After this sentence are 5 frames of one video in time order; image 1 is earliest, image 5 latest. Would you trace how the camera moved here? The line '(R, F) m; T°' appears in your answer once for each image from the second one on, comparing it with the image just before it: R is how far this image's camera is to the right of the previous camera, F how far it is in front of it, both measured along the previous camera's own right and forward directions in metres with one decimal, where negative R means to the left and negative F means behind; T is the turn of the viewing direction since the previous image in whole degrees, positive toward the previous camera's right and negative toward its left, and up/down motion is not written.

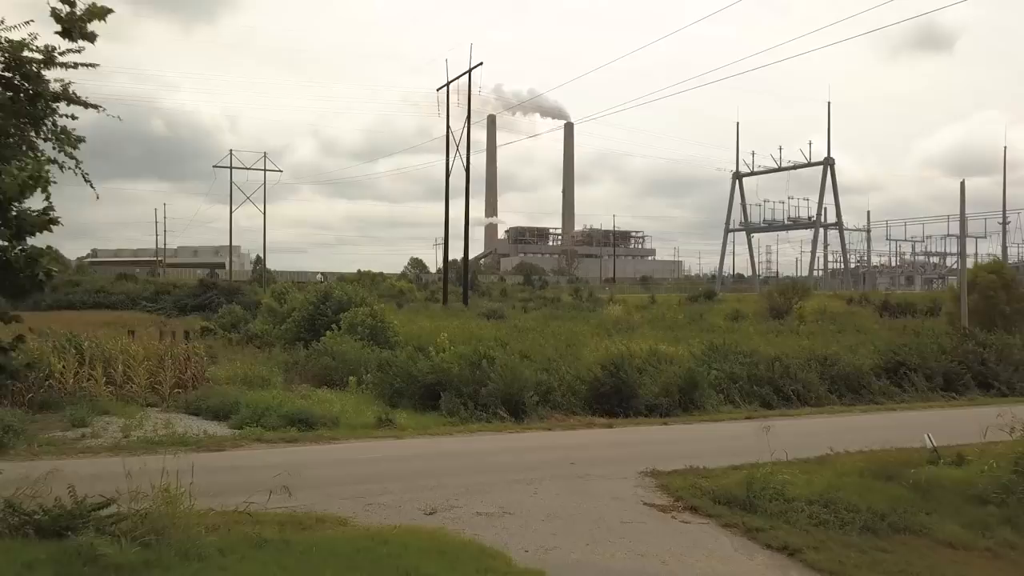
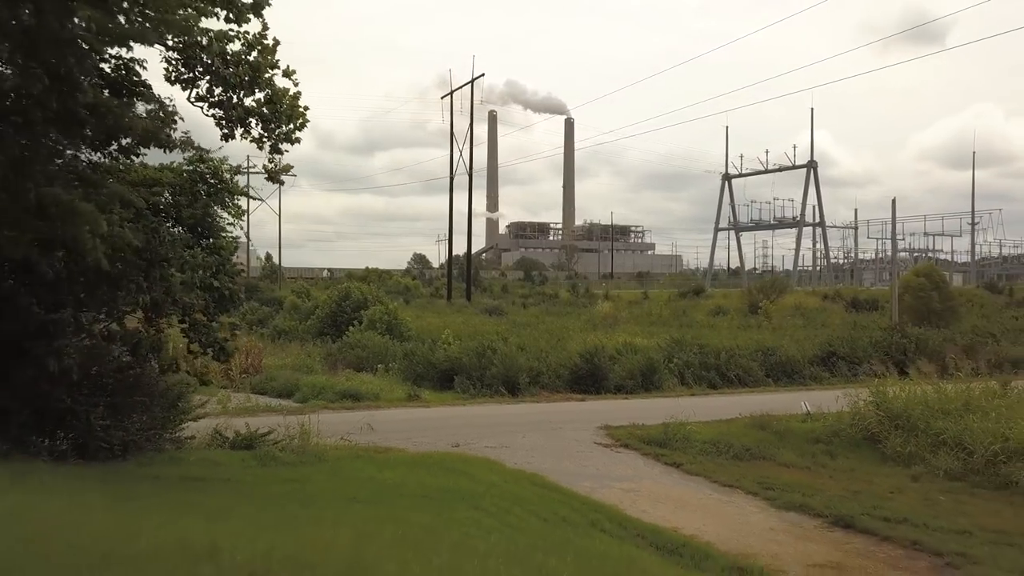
(+0.1, -5.4) m; 0°
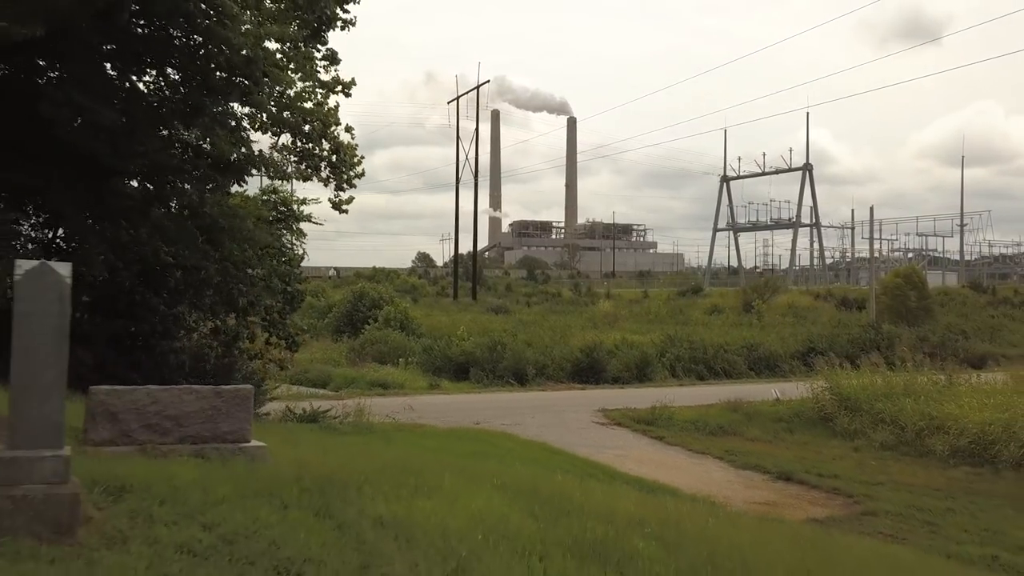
(-0.2, -3.0) m; 0°
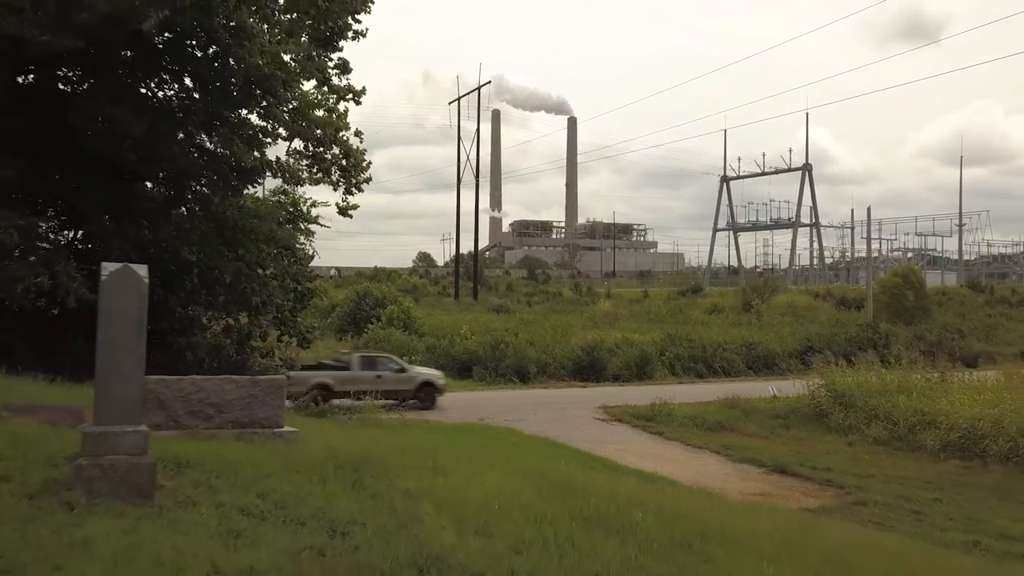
(-0.1, -0.5) m; 0°
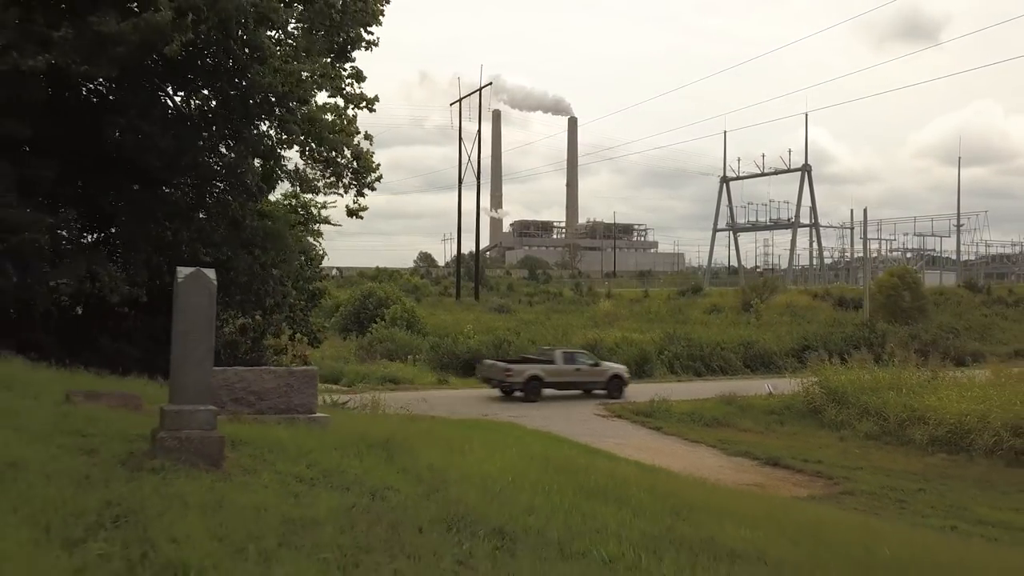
(-0.1, -0.6) m; 0°
